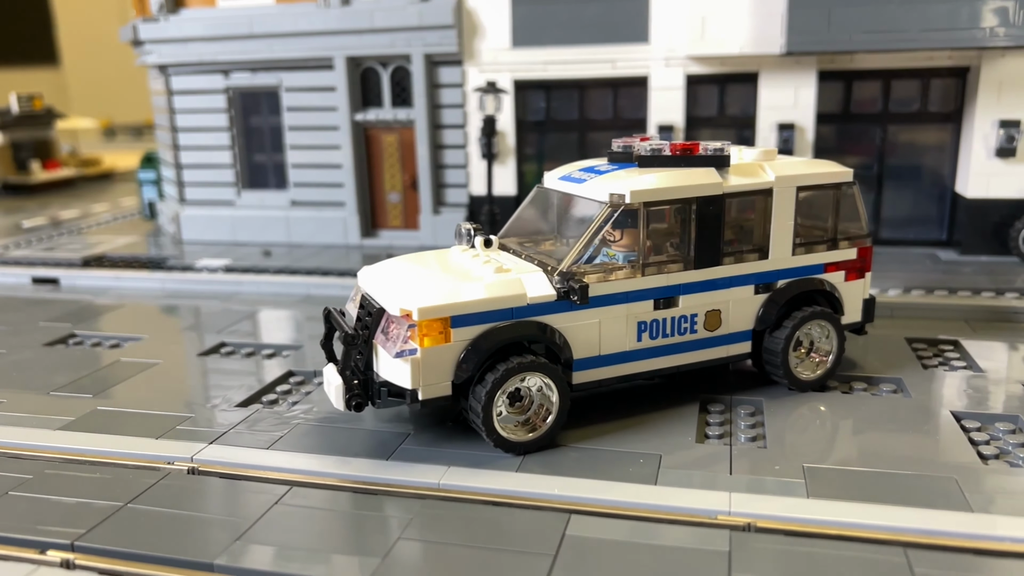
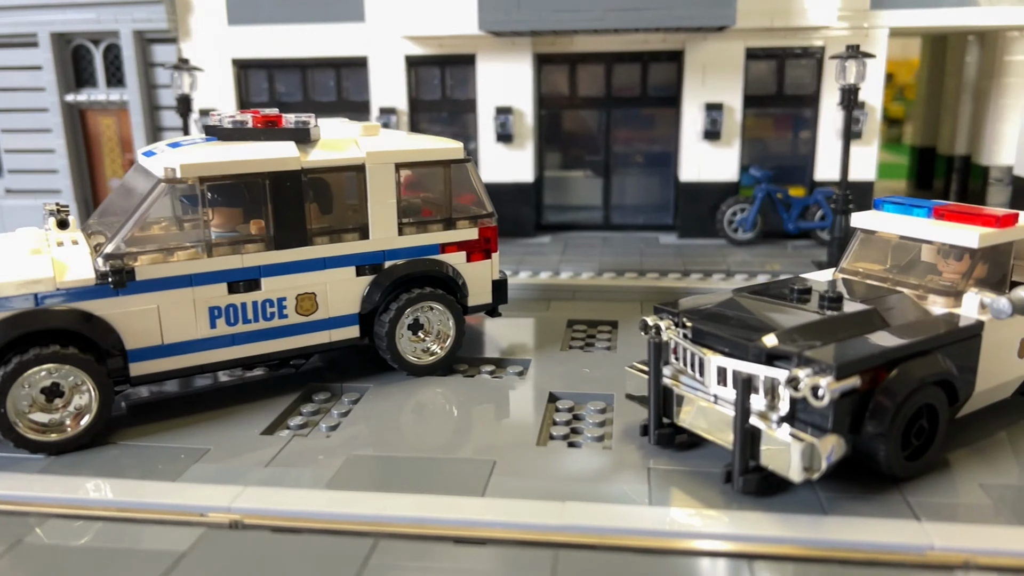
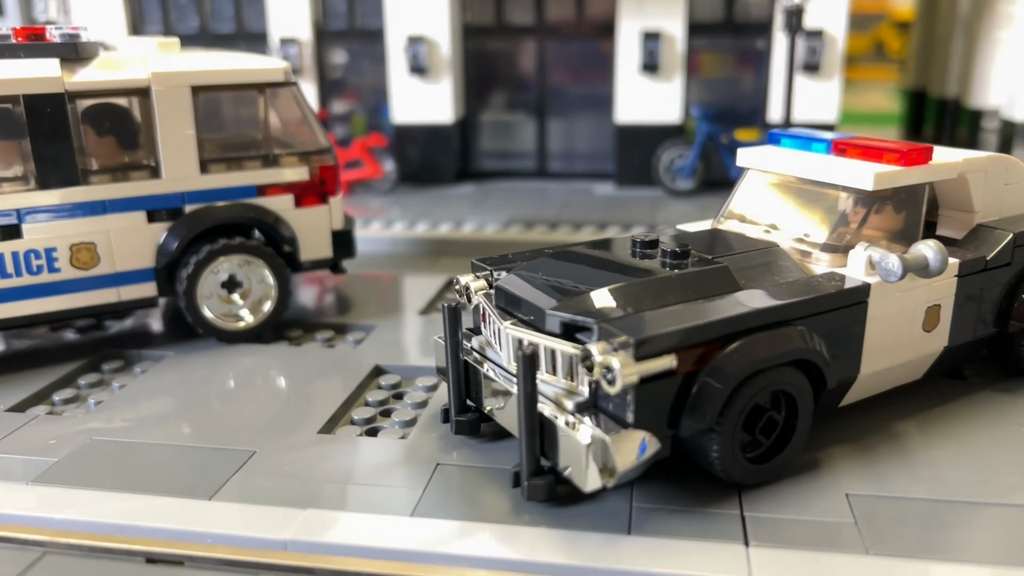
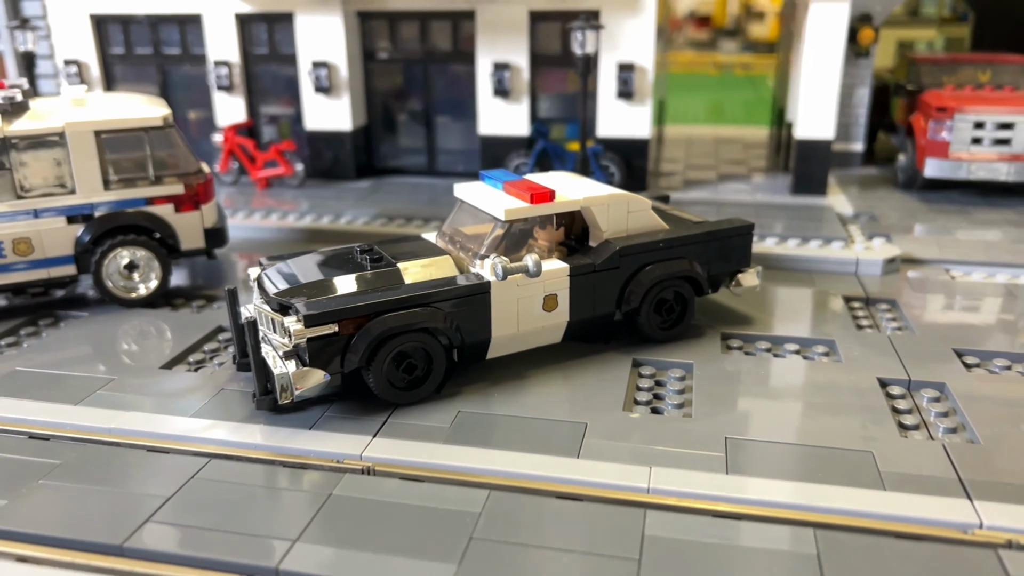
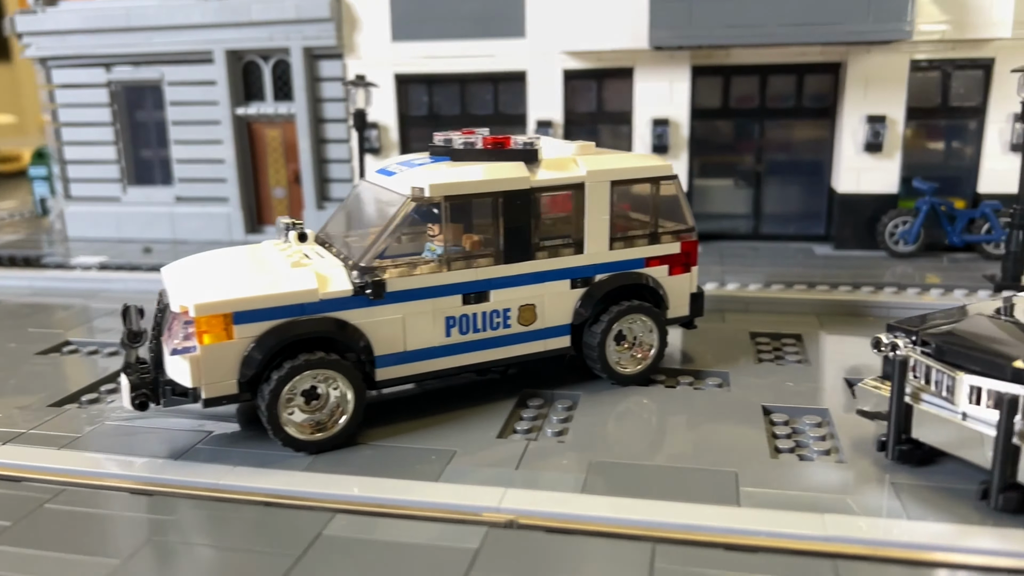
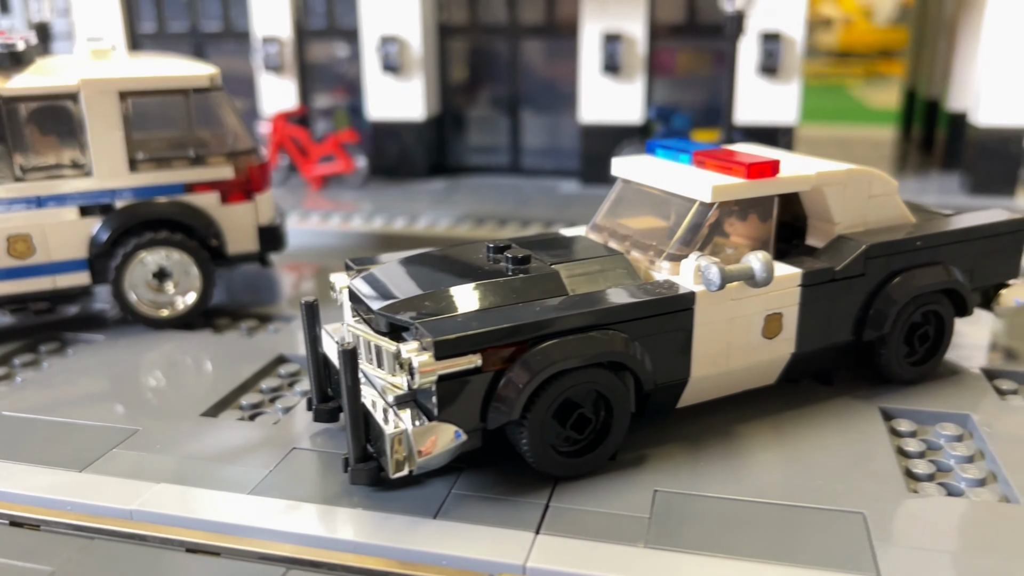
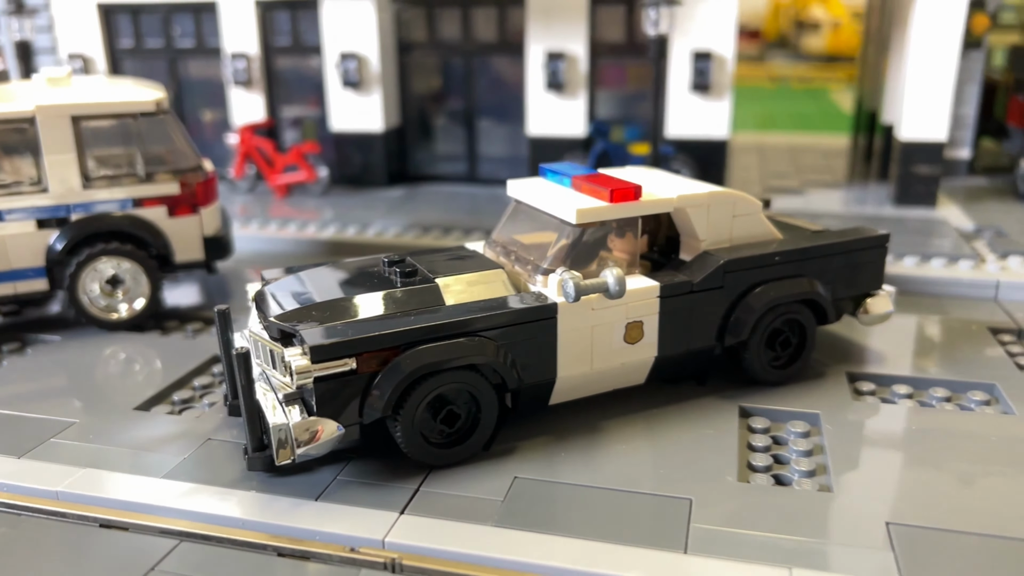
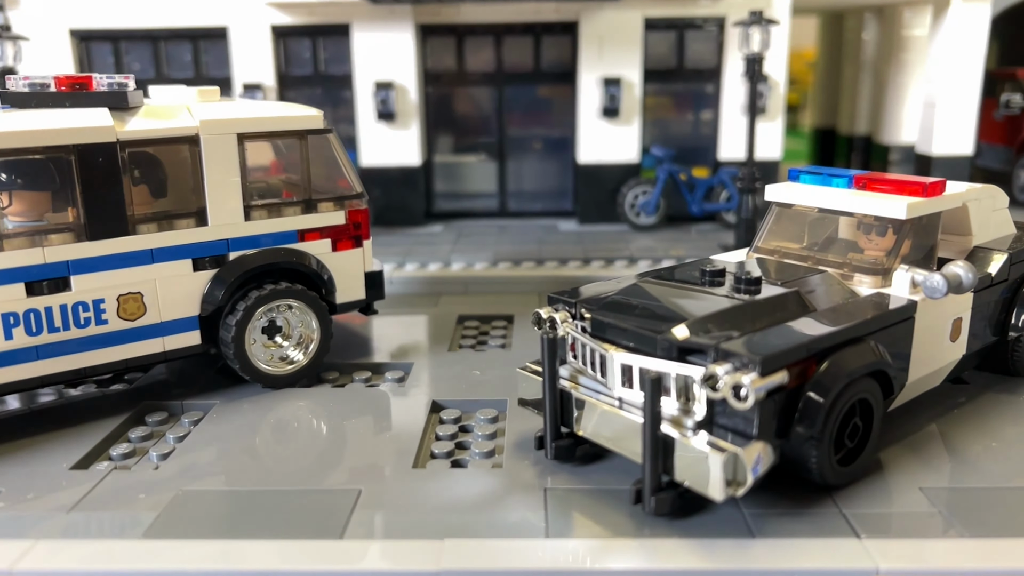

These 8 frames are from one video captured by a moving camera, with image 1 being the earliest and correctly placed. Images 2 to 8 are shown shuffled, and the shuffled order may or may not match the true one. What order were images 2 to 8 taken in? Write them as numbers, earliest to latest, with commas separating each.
5, 2, 8, 3, 6, 7, 4
